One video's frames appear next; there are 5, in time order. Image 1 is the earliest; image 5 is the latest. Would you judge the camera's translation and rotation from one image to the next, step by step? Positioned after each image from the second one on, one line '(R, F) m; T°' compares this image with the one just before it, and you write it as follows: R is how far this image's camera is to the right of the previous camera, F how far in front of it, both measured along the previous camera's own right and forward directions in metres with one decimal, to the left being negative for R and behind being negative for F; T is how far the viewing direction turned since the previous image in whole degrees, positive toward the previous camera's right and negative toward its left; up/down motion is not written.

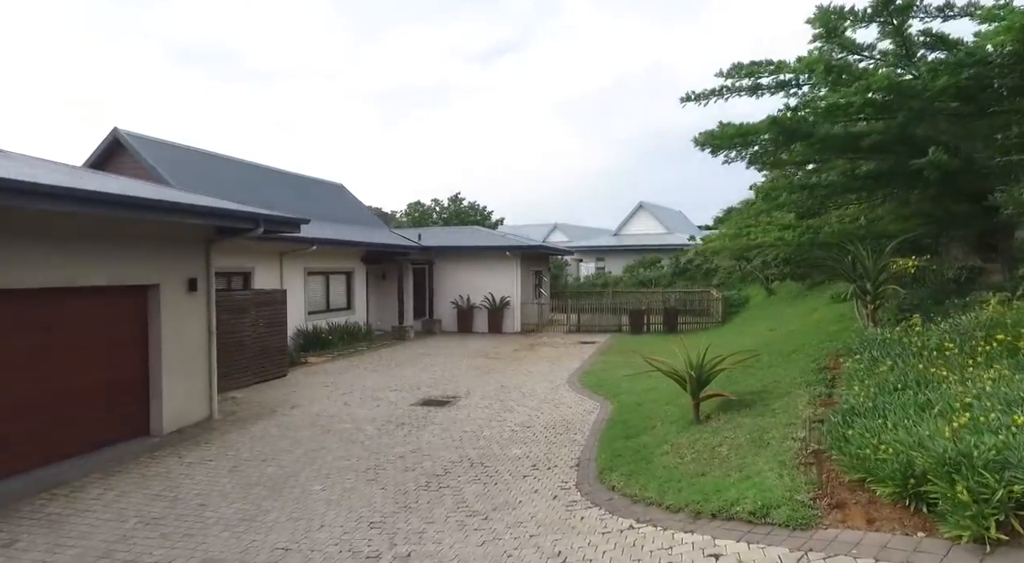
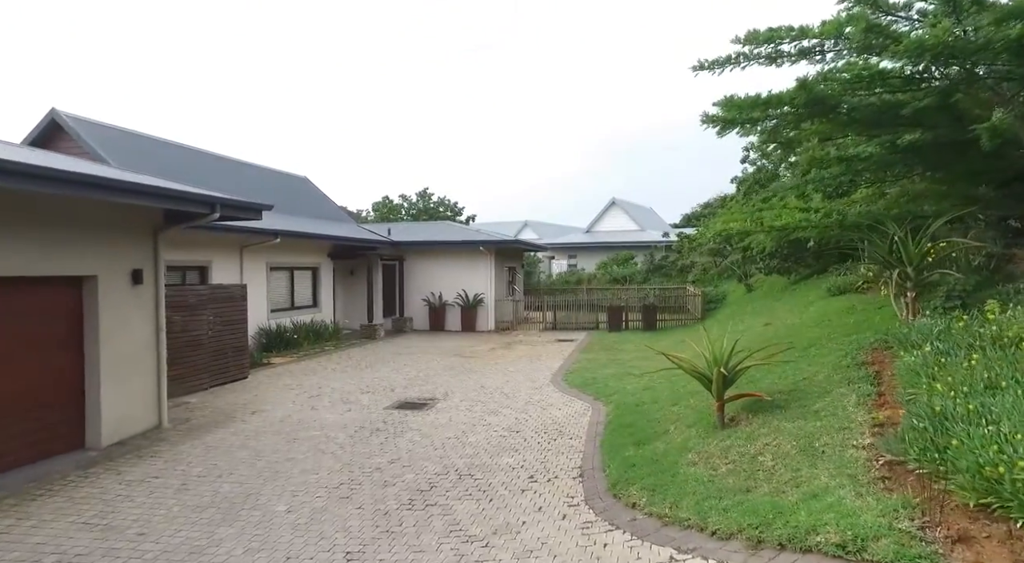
(-0.2, +0.8) m; +3°
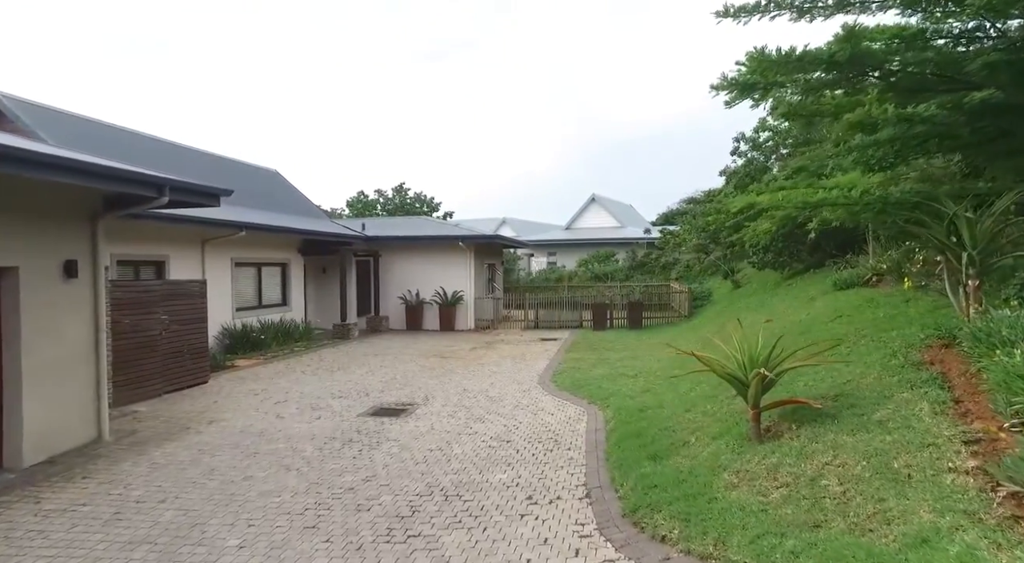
(-0.1, +0.9) m; +2°
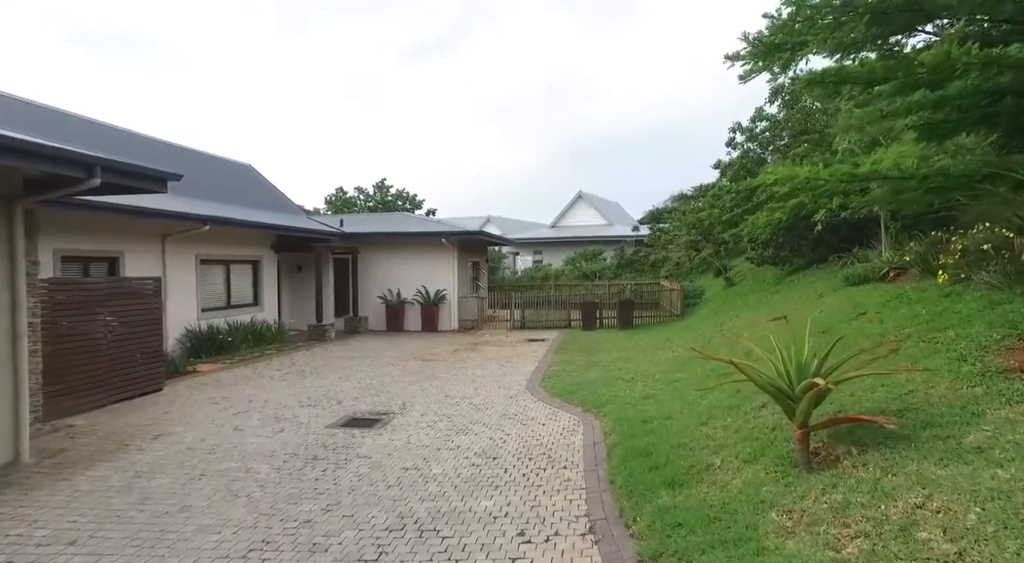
(0.0, +0.9) m; +1°
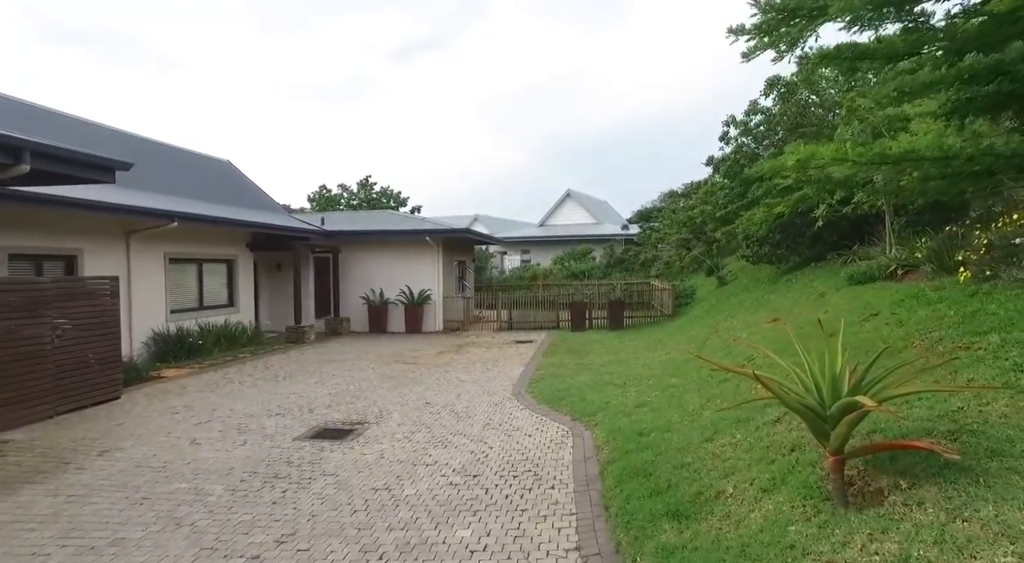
(+0.1, +0.7) m; +1°
